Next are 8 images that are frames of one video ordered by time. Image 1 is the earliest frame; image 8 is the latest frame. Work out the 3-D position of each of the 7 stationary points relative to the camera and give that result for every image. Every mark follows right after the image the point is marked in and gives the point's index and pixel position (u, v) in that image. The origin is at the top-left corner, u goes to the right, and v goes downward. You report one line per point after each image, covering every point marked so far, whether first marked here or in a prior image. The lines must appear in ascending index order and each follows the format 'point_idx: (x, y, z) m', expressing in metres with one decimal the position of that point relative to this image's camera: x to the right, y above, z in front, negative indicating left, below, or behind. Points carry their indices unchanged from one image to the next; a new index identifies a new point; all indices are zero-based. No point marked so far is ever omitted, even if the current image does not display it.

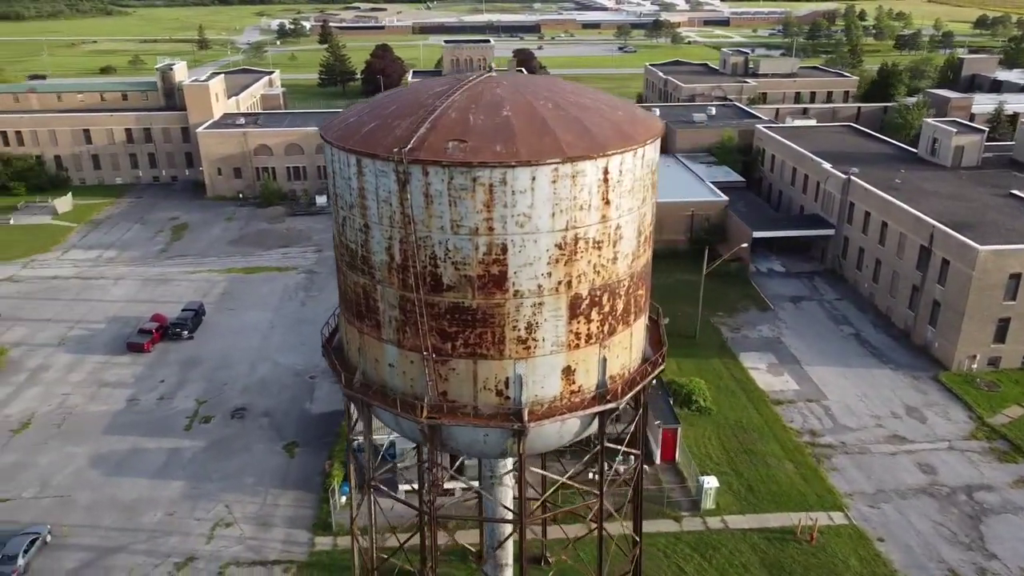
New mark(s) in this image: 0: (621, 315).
0: (+1.5, -0.4, +11.2) m
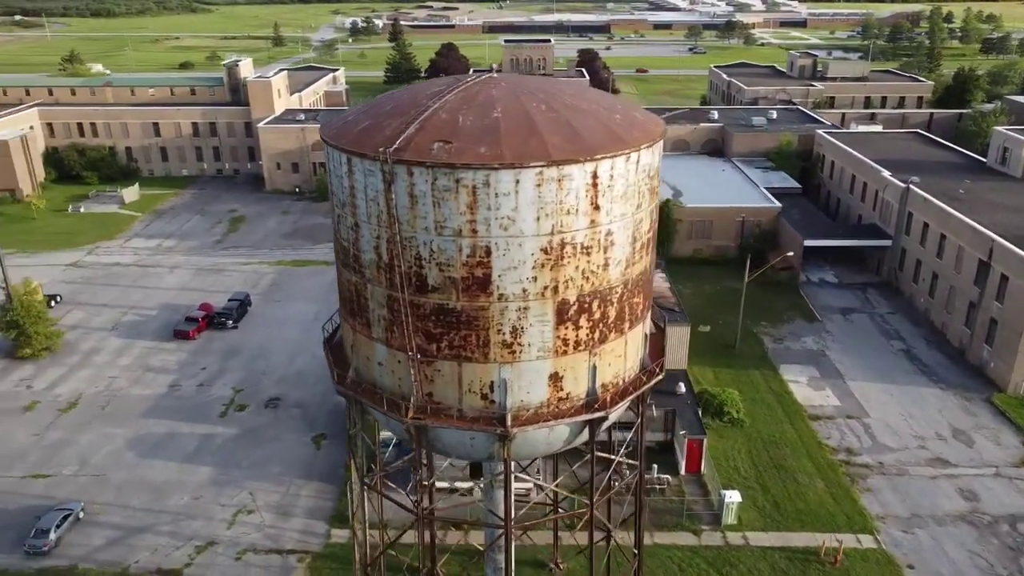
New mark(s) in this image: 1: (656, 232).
0: (+1.4, -0.5, +10.9) m
1: (+2.0, +0.8, +11.5) m
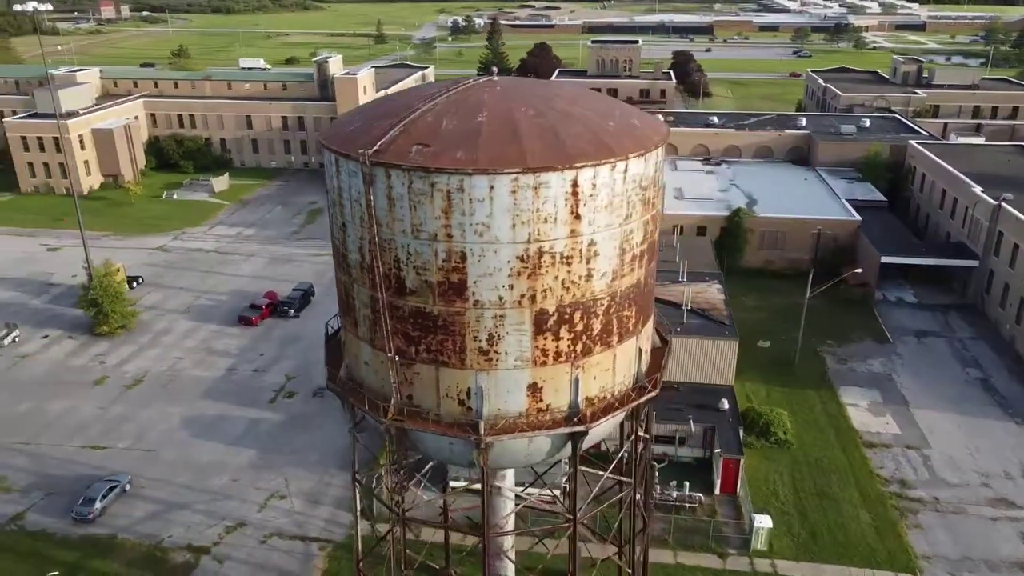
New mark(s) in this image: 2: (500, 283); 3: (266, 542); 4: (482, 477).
0: (+1.1, -0.6, +10.6) m
1: (+1.9, +0.6, +11.1) m
2: (-0.2, +0.1, +9.9) m
3: (-5.7, -5.9, +18.6) m
4: (-0.4, -2.6, +10.9) m
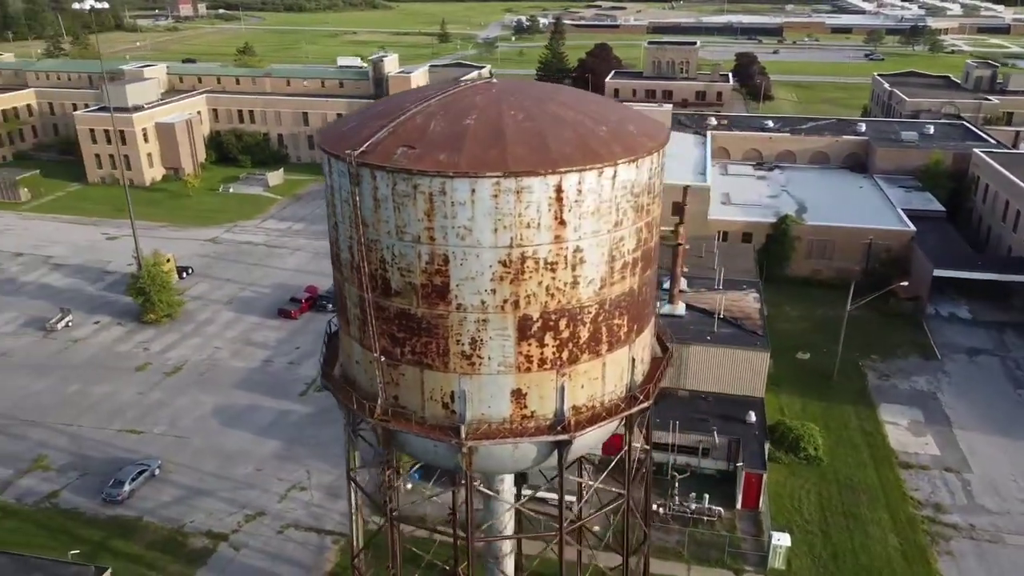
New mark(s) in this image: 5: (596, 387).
0: (+1.0, -0.7, +10.4) m
1: (+1.8, +0.5, +10.9) m
2: (-0.4, 0.0, +9.8) m
3: (-5.4, -5.8, +18.9) m
4: (-0.6, -2.6, +10.8) m
5: (+1.1, -1.3, +10.8) m
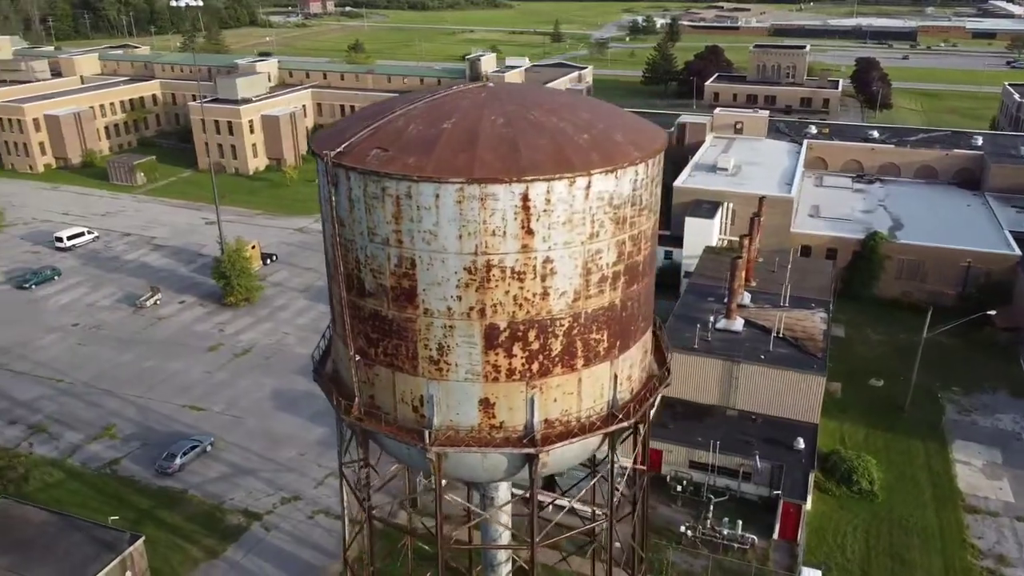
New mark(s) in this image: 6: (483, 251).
0: (+0.6, -0.9, +10.2) m
1: (+1.6, +0.3, +10.5) m
2: (-0.8, -0.1, +9.7) m
3: (-4.8, -5.6, +19.5) m
4: (-1.0, -2.7, +10.8) m
5: (+0.8, -1.5, +10.5) m
6: (-0.3, +0.4, +9.4) m
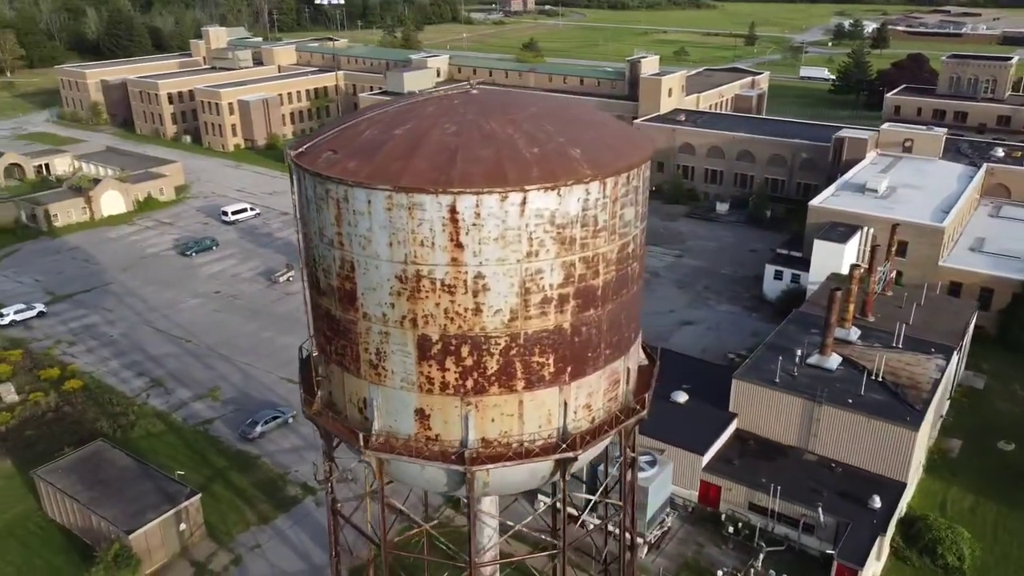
0: (-0.2, -1.1, +9.8) m
1: (+0.9, 0.0, +9.9) m
2: (-1.6, -0.1, +9.7) m
3: (-3.8, -5.3, +20.2) m
4: (-1.8, -2.7, +10.8) m
5: (0.0, -1.7, +10.1) m
6: (-1.2, +0.3, +9.3) m
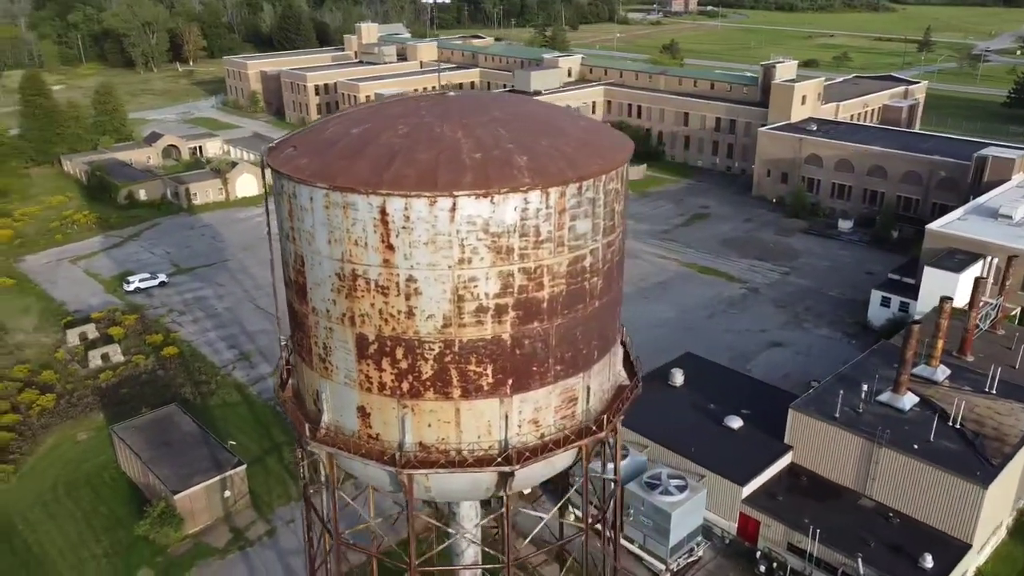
0: (-1.0, -1.1, +9.7) m
1: (+0.2, -0.2, +9.6) m
2: (-2.3, -0.1, +9.8) m
3: (-2.9, -5.2, +20.6) m
4: (-2.5, -2.6, +11.0) m
5: (-0.8, -1.8, +10.0) m
6: (-1.9, +0.3, +9.4) m
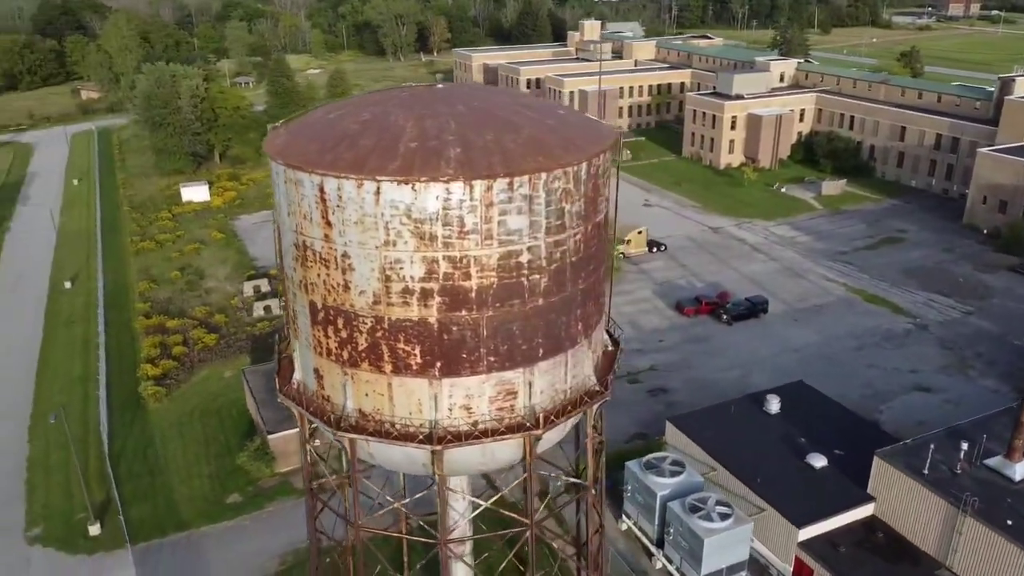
0: (-1.9, -0.8, +10.4) m
1: (-0.7, 0.0, +9.9) m
2: (-3.0, +0.3, +10.8) m
3: (-1.2, -4.8, +21.4) m
4: (-3.2, -2.2, +12.0) m
5: (-1.7, -1.5, +10.6) m
6: (-2.7, +0.7, +10.3) m
